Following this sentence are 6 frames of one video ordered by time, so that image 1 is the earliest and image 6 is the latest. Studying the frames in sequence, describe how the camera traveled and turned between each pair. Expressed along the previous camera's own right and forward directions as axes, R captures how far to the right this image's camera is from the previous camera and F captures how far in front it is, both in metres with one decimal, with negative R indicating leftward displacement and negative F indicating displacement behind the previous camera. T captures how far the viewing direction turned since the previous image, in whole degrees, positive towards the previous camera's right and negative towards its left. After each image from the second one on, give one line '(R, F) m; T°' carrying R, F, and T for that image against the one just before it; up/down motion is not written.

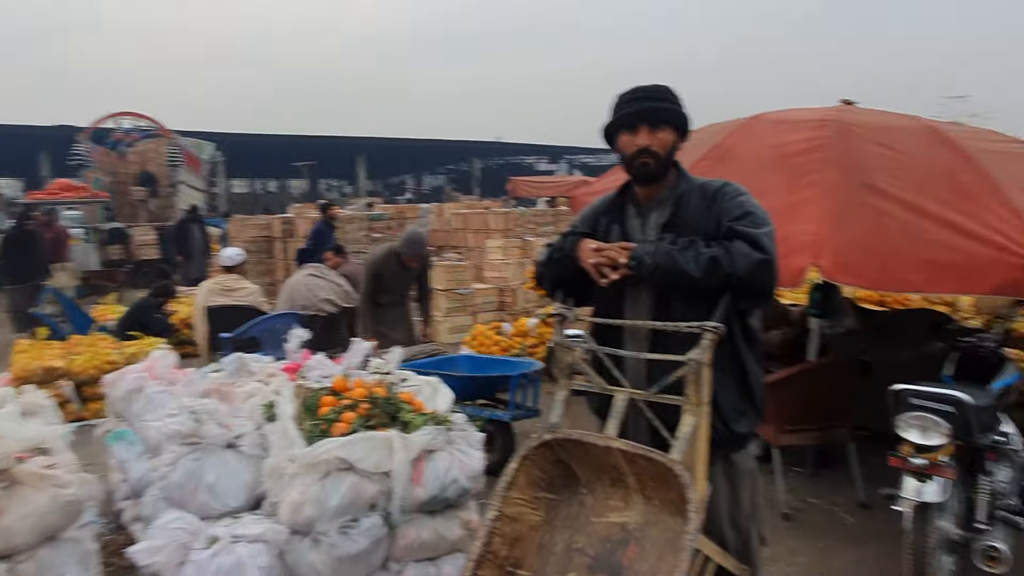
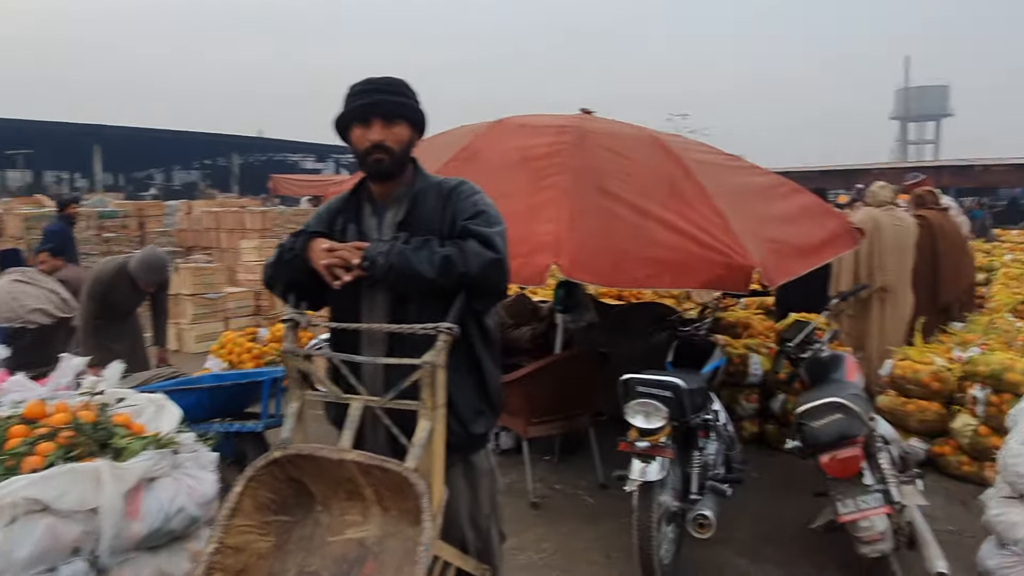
(+0.1, +0.1) m; +18°
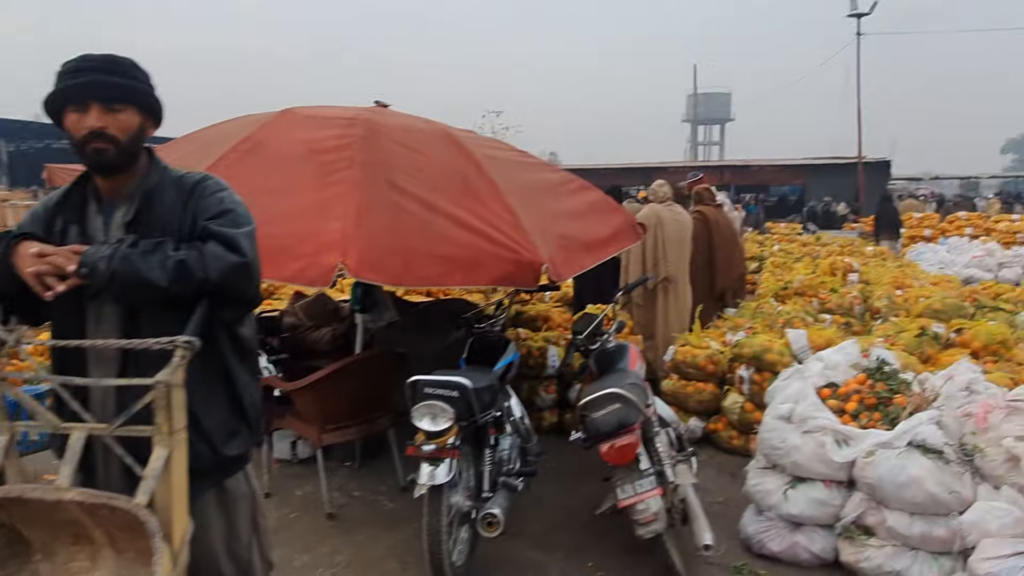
(+0.2, +0.1) m; +14°
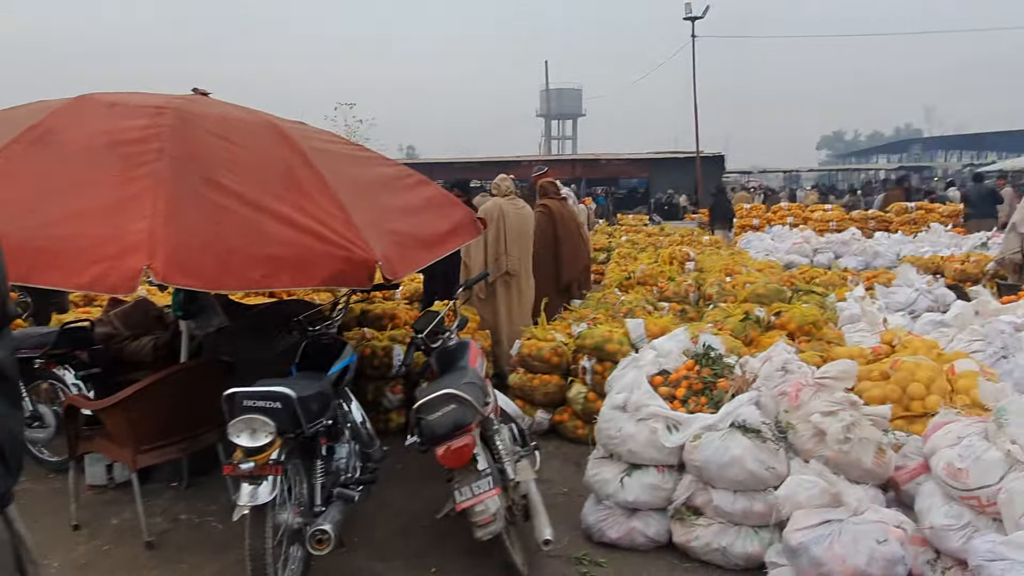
(+0.1, +0.1) m; +11°
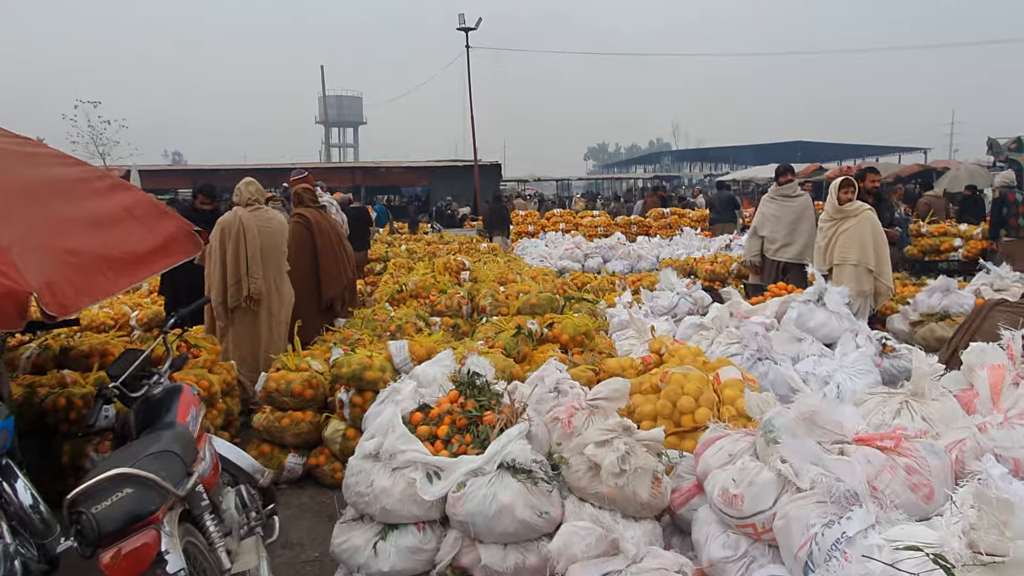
(+0.2, +0.5) m; +17°
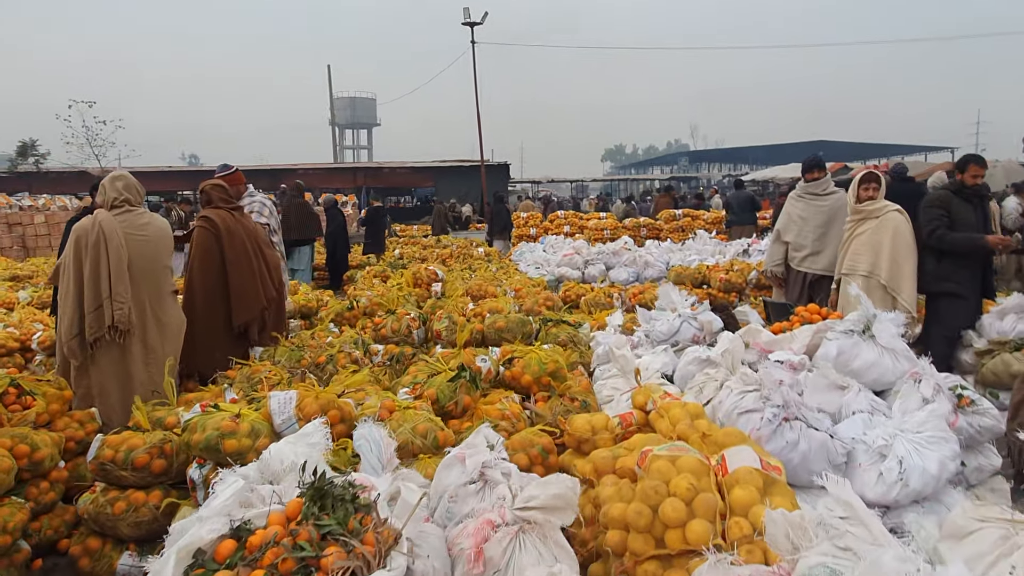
(+0.4, +1.2) m; -1°
